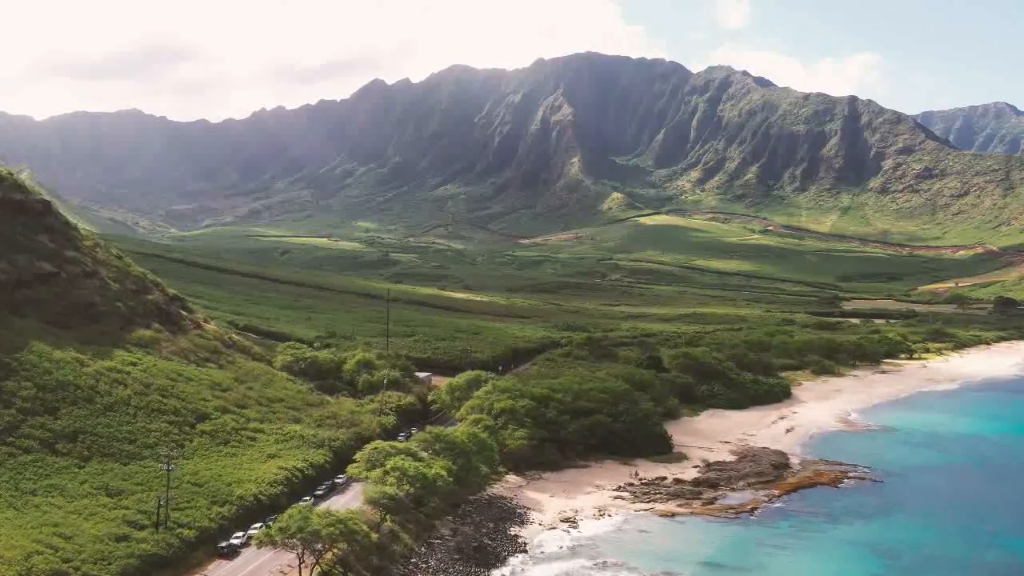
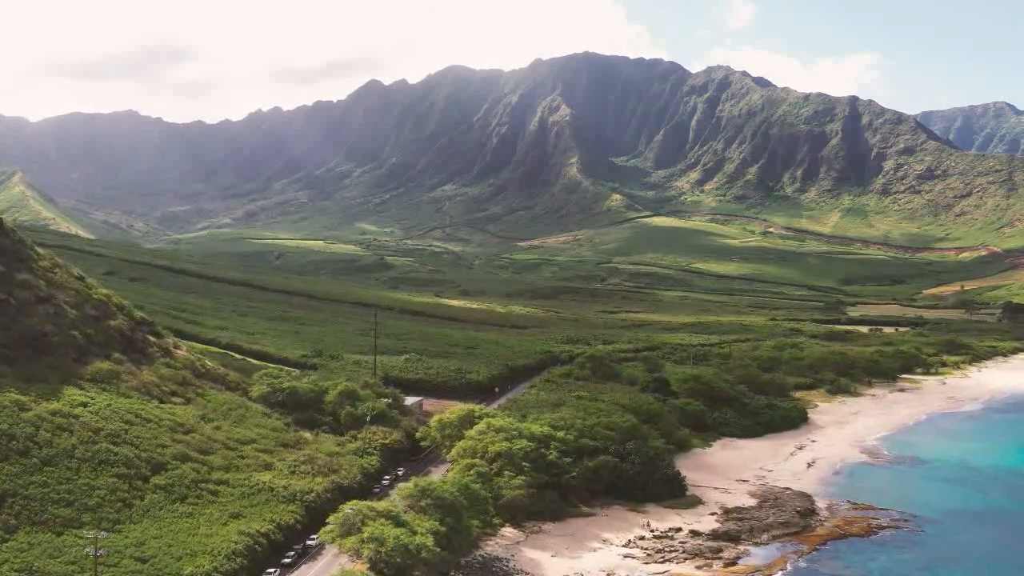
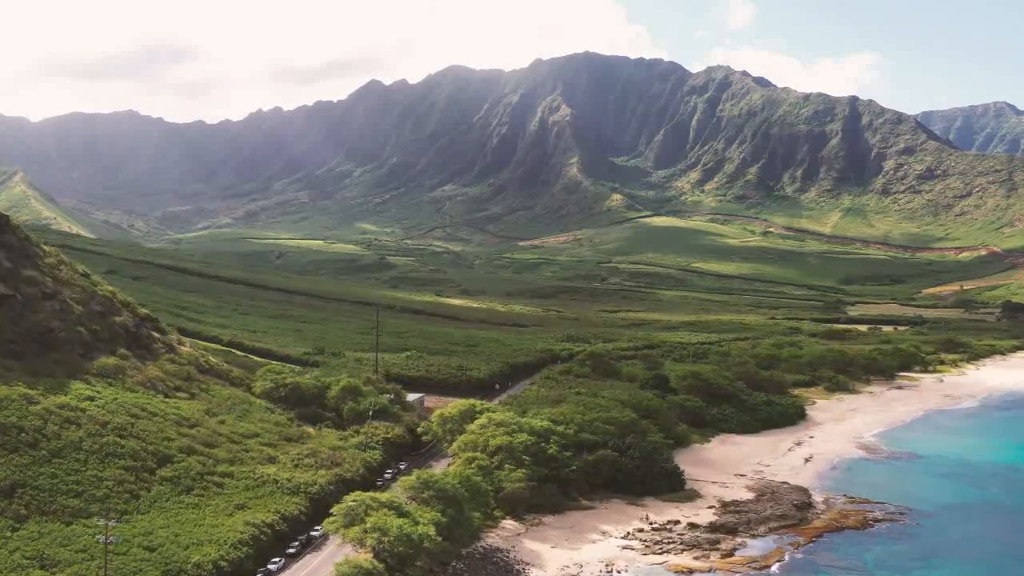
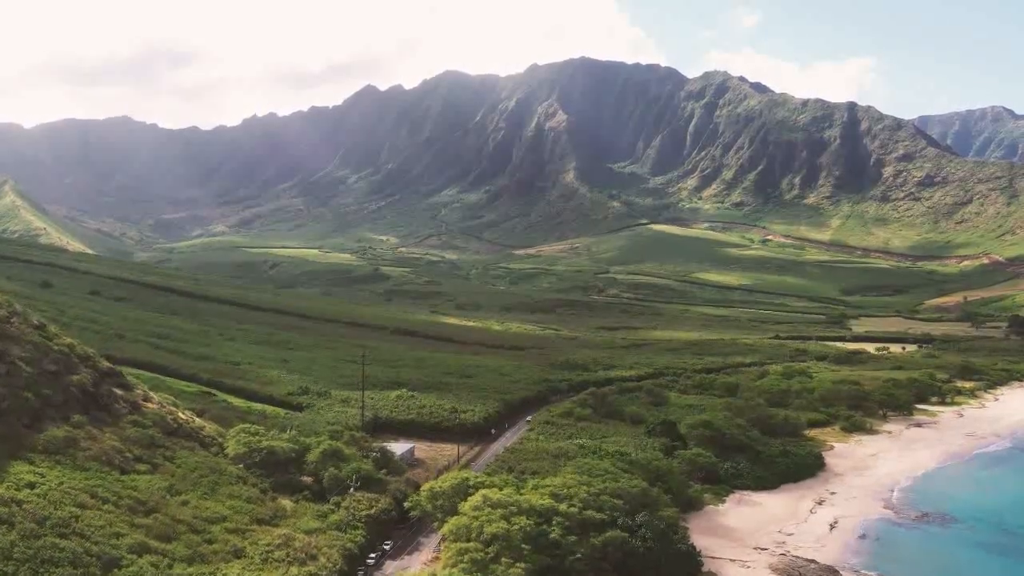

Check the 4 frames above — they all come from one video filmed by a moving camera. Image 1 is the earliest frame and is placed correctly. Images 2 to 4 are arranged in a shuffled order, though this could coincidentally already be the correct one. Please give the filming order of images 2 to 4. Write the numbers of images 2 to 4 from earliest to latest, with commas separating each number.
3, 2, 4
